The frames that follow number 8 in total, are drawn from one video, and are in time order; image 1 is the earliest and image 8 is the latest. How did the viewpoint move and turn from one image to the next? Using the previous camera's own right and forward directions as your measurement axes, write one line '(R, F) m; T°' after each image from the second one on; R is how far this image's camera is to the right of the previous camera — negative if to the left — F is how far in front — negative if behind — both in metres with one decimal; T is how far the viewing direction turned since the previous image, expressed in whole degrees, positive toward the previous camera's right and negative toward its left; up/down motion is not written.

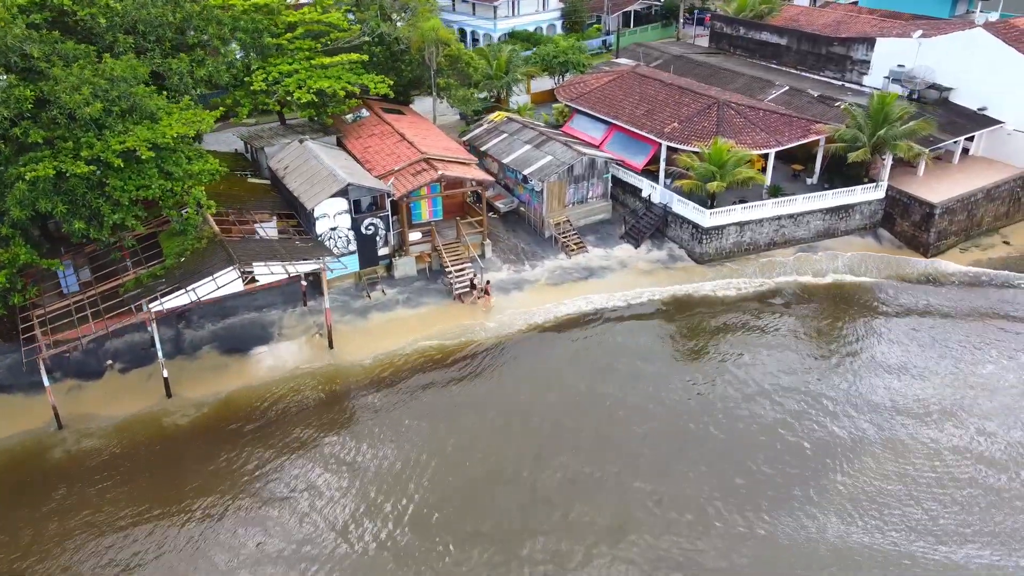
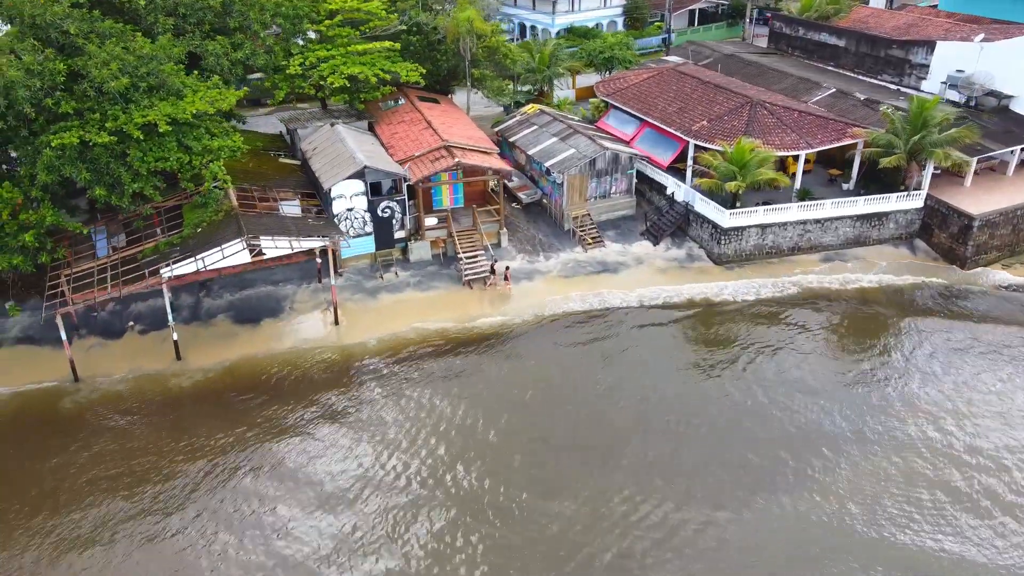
(+2.6, 0.0) m; -6°
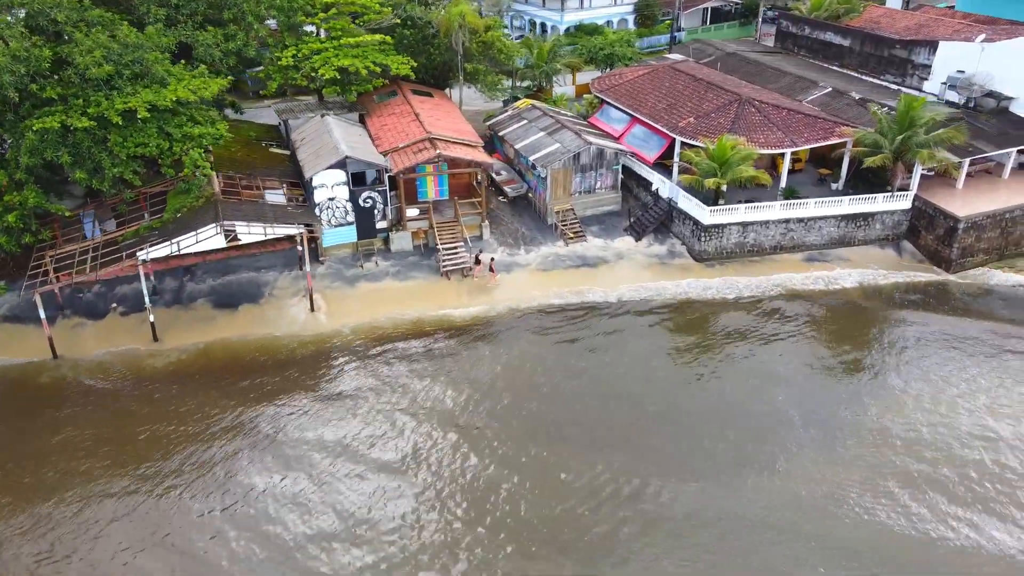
(+2.1, -0.2) m; -2°
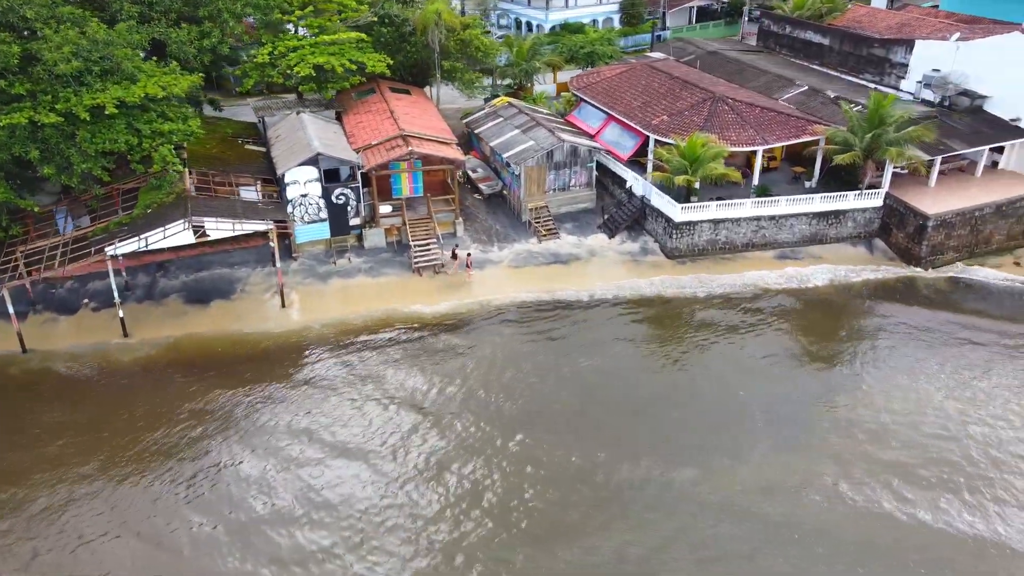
(+1.2, -0.1) m; 0°
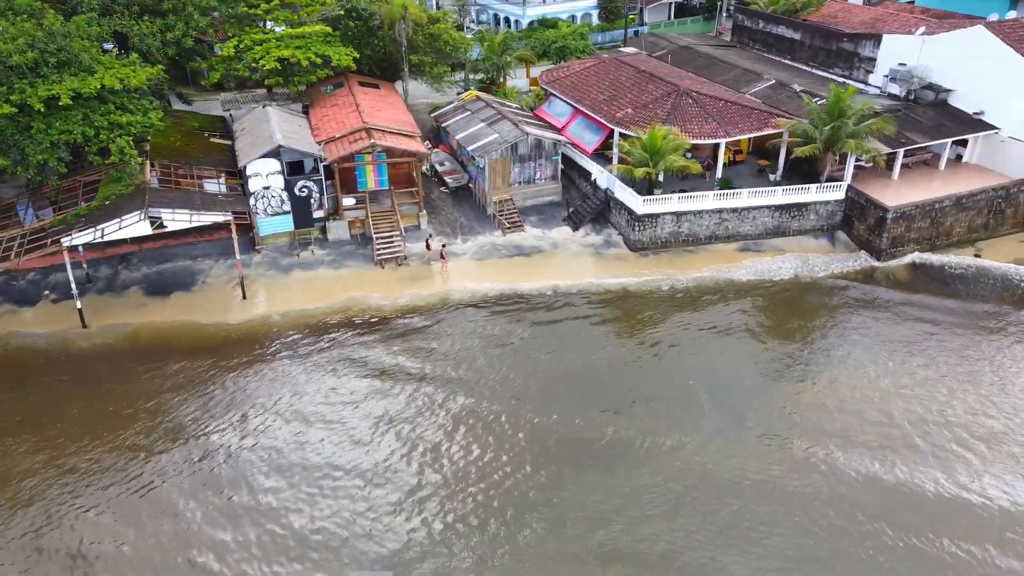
(+1.4, -0.1) m; 0°
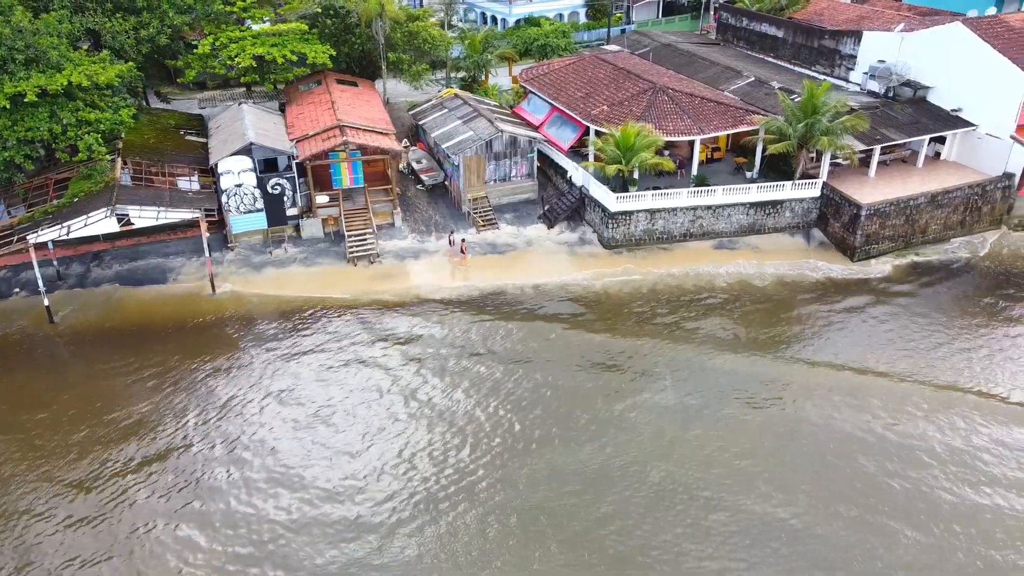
(+1.3, +0.1) m; 0°
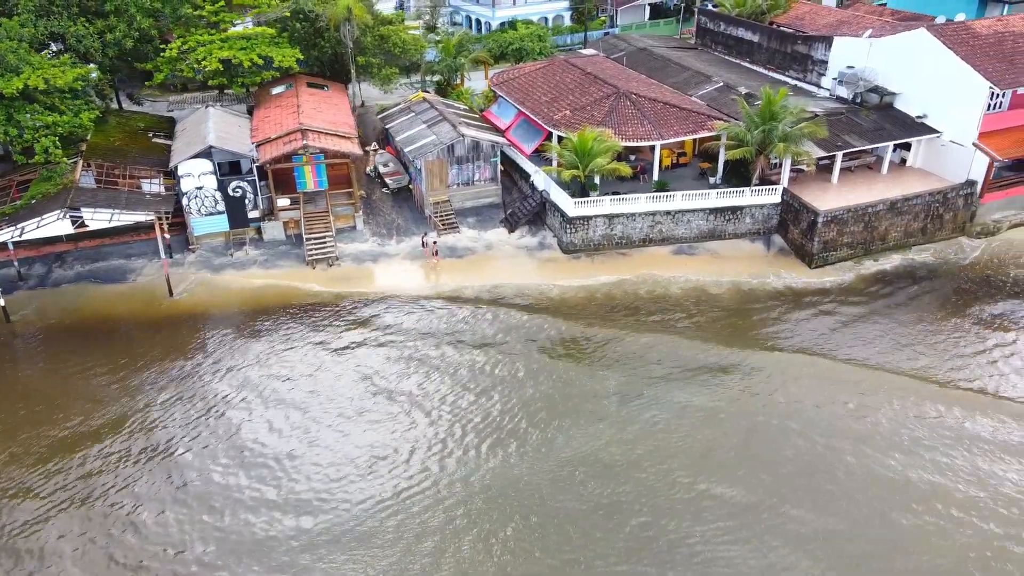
(+2.2, -0.1) m; -1°
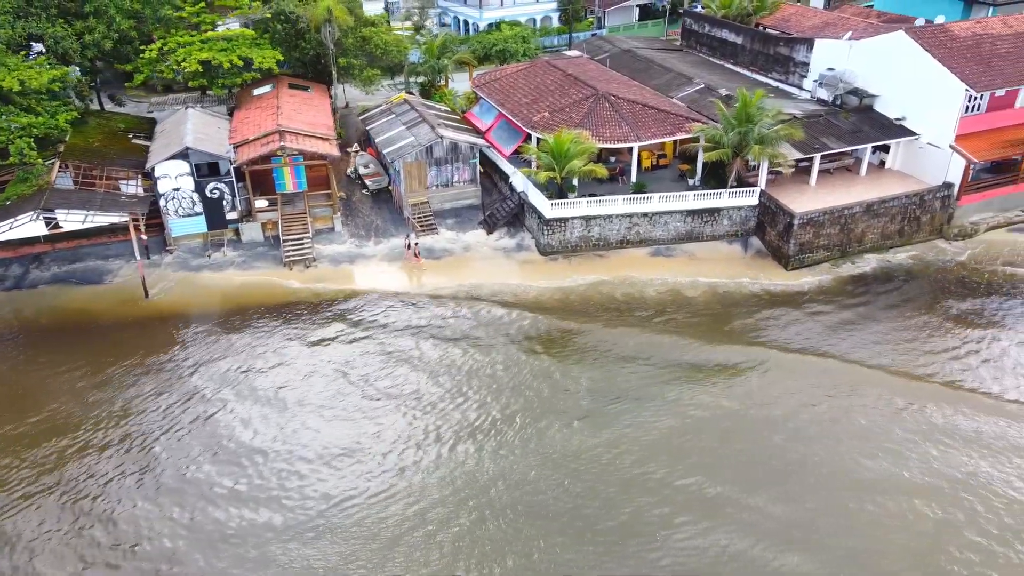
(+1.0, 0.0) m; 0°
